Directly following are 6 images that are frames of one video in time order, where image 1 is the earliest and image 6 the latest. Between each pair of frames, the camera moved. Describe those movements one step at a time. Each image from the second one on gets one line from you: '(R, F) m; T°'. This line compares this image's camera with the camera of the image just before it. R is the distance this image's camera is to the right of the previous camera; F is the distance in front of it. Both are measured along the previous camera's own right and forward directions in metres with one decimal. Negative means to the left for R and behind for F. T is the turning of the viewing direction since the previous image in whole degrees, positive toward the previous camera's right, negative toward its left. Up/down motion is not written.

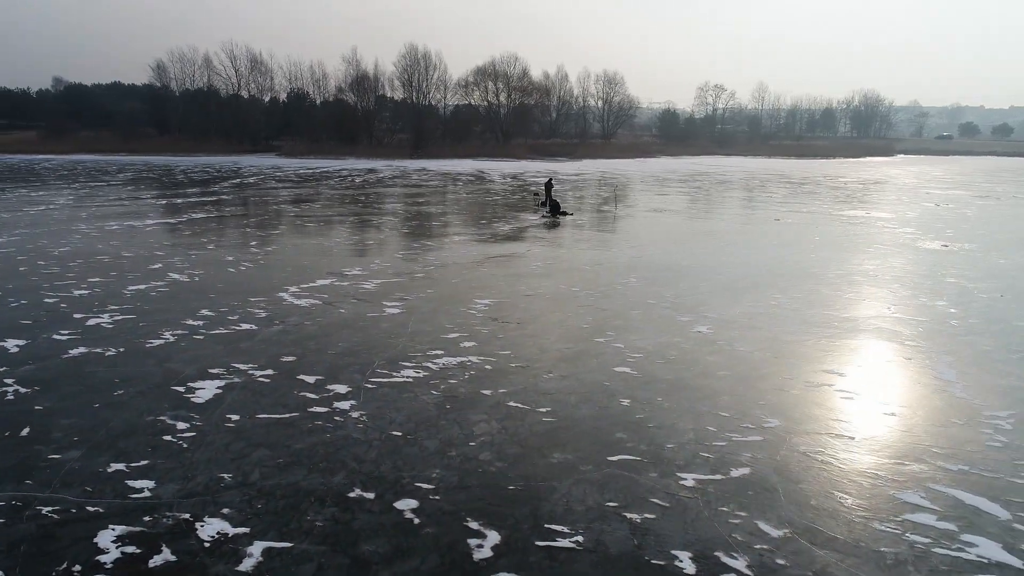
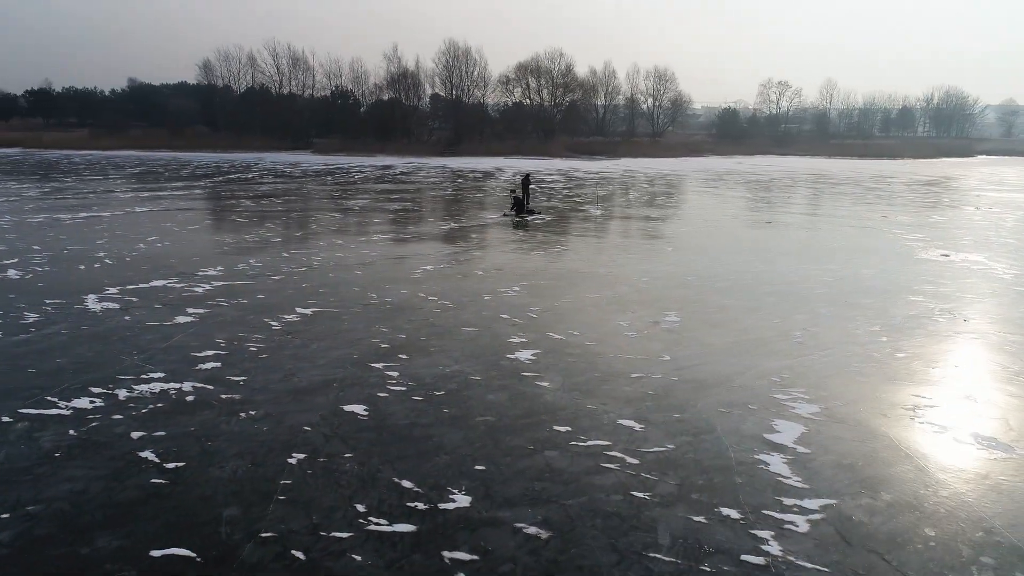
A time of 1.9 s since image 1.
(+3.1, +1.9) m; -6°
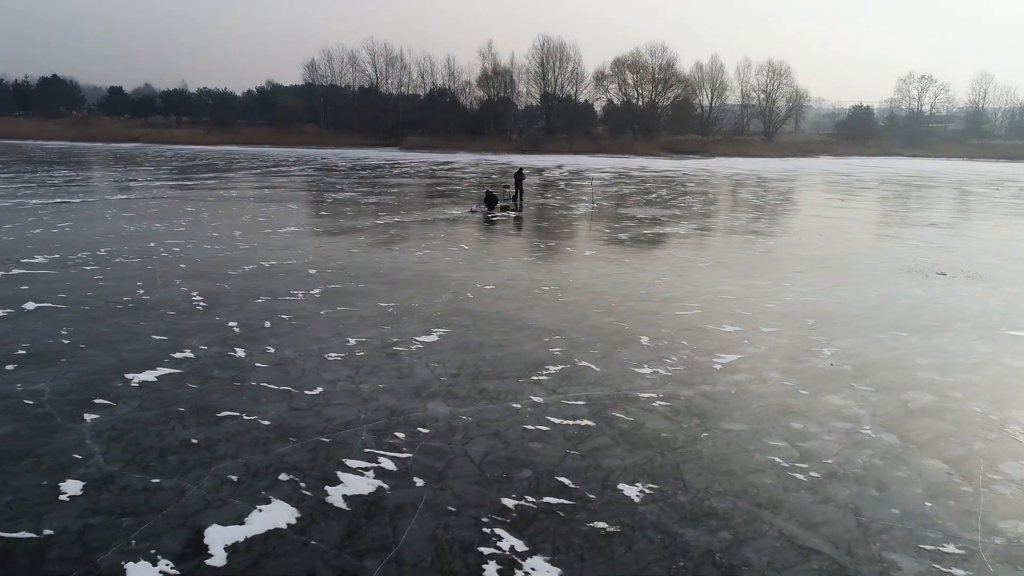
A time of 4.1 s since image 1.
(+4.2, +2.2) m; -11°
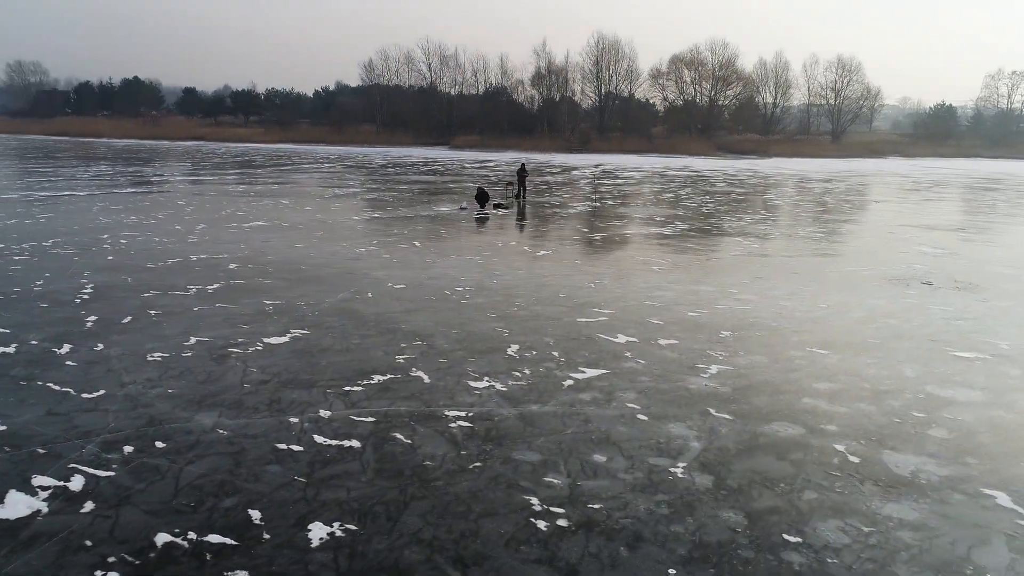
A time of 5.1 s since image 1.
(+2.0, +0.8) m; -6°
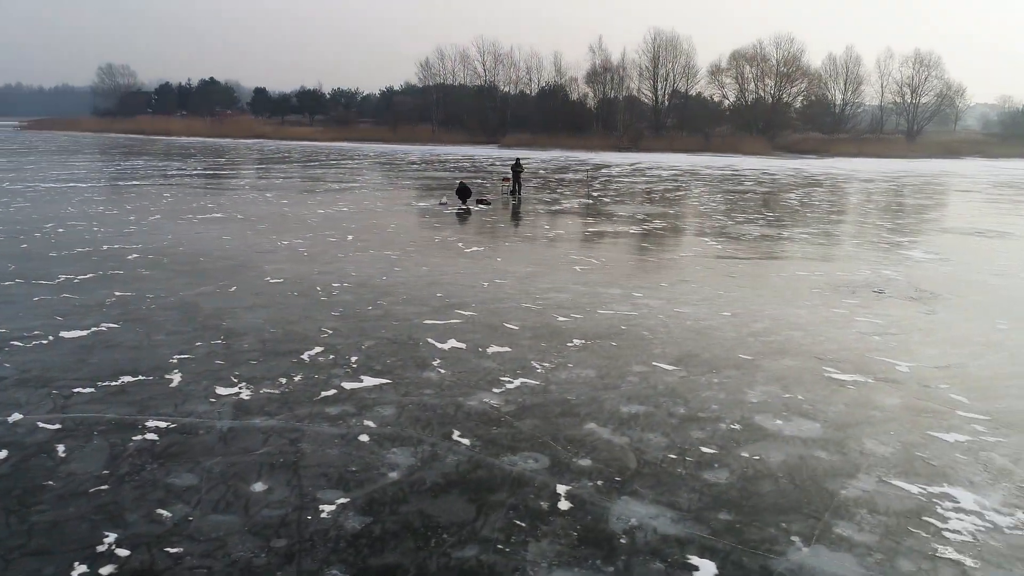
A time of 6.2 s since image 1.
(+2.2, +0.9) m; -6°
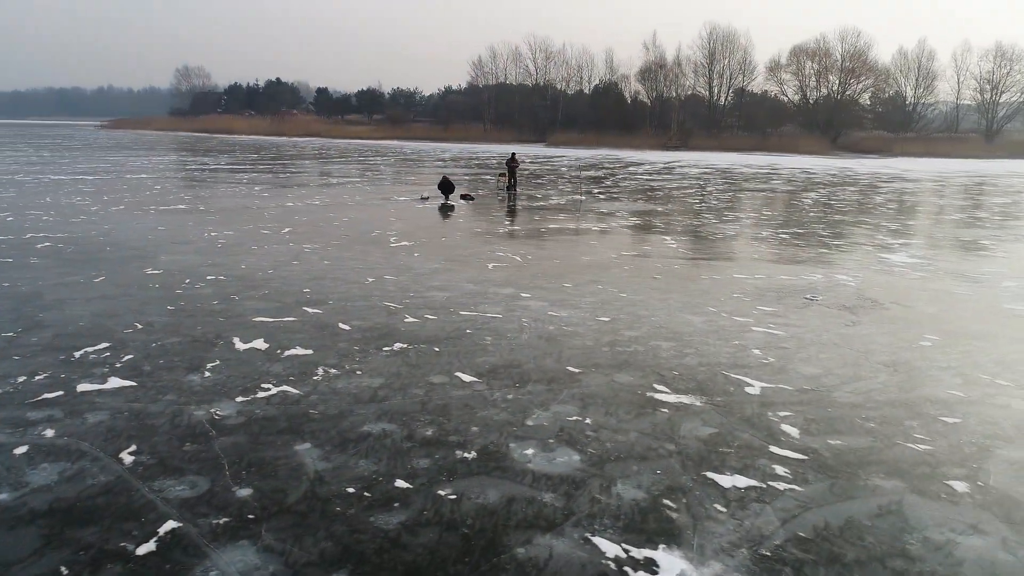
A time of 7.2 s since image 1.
(+2.0, +0.8) m; -5°
